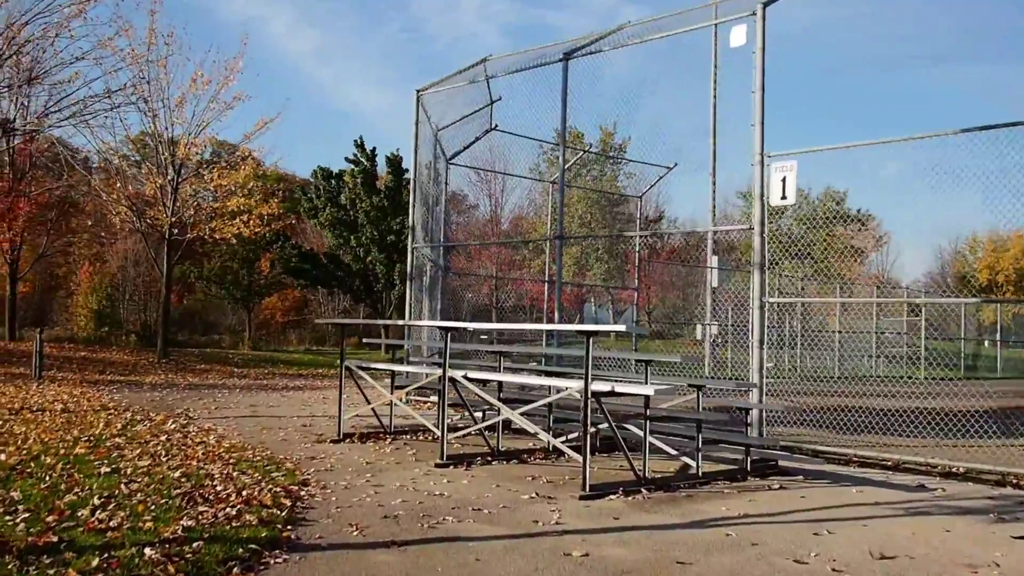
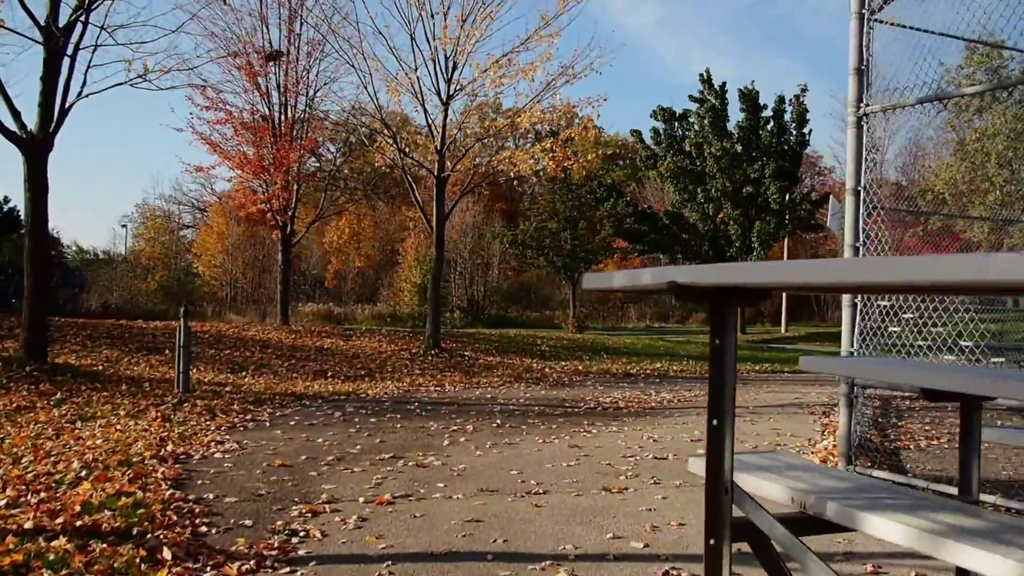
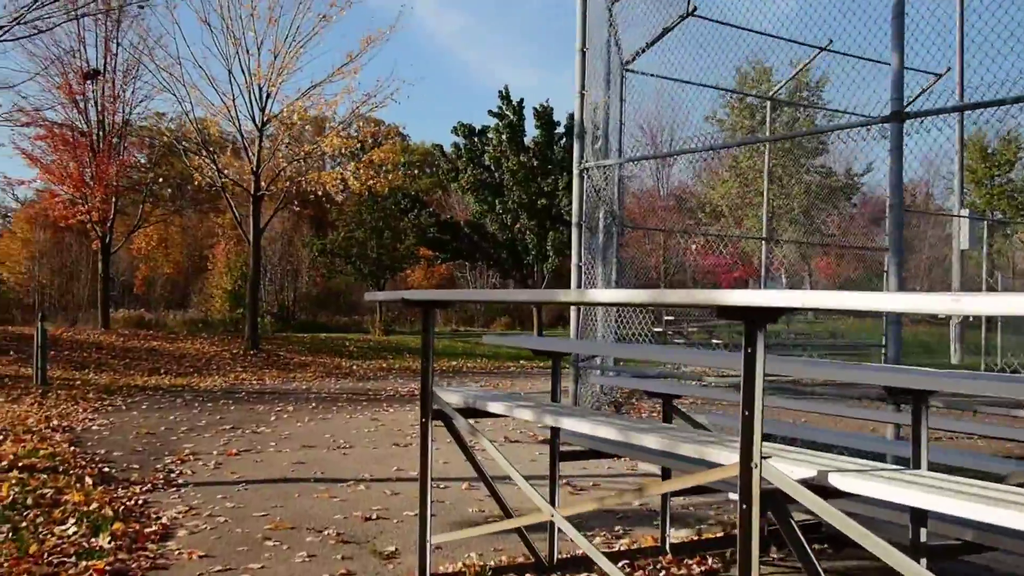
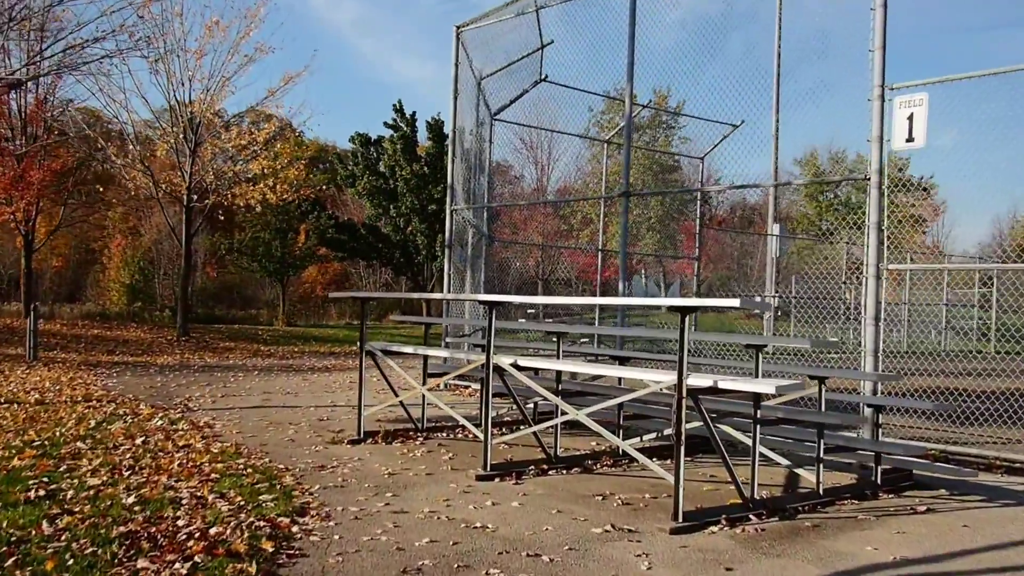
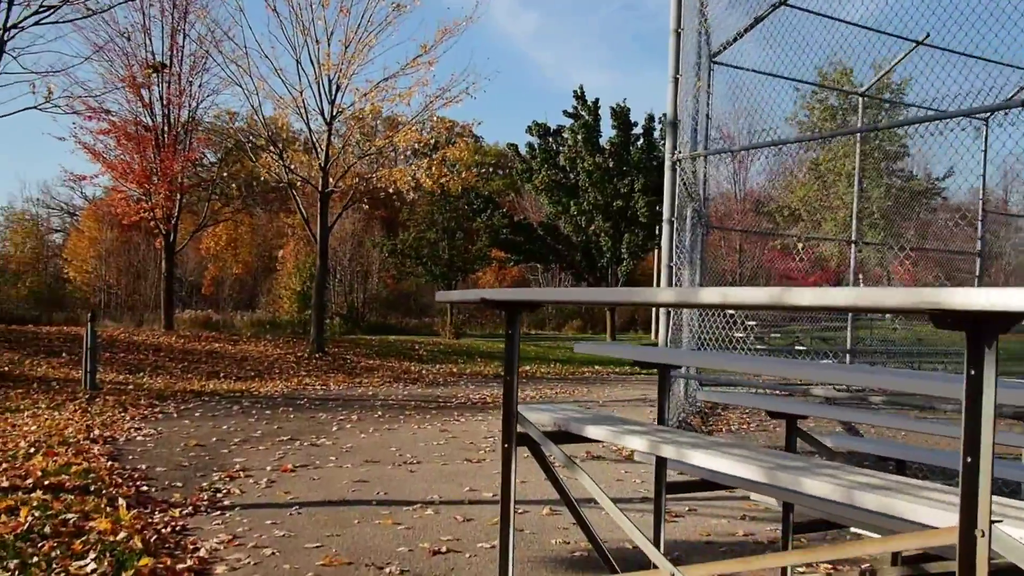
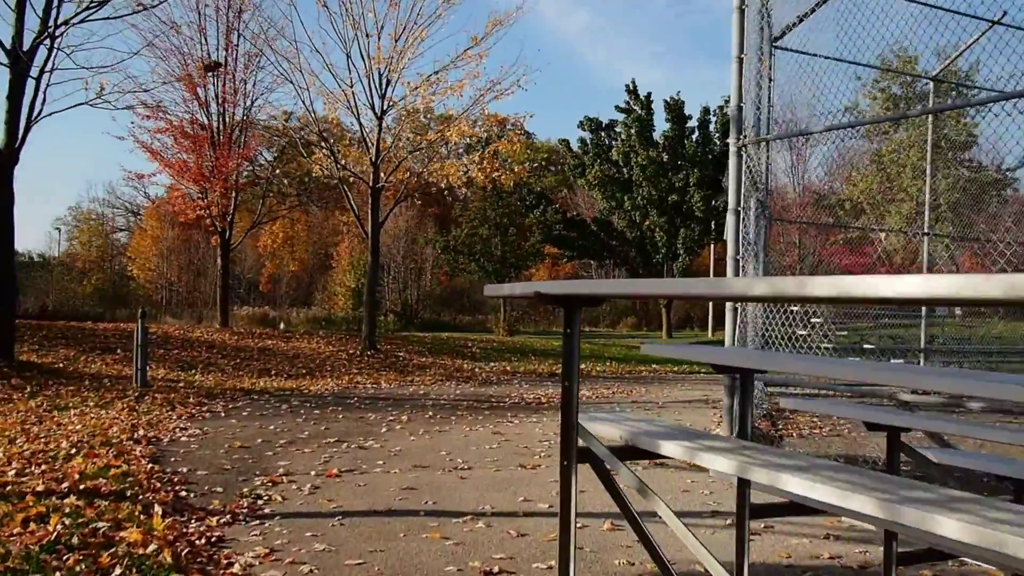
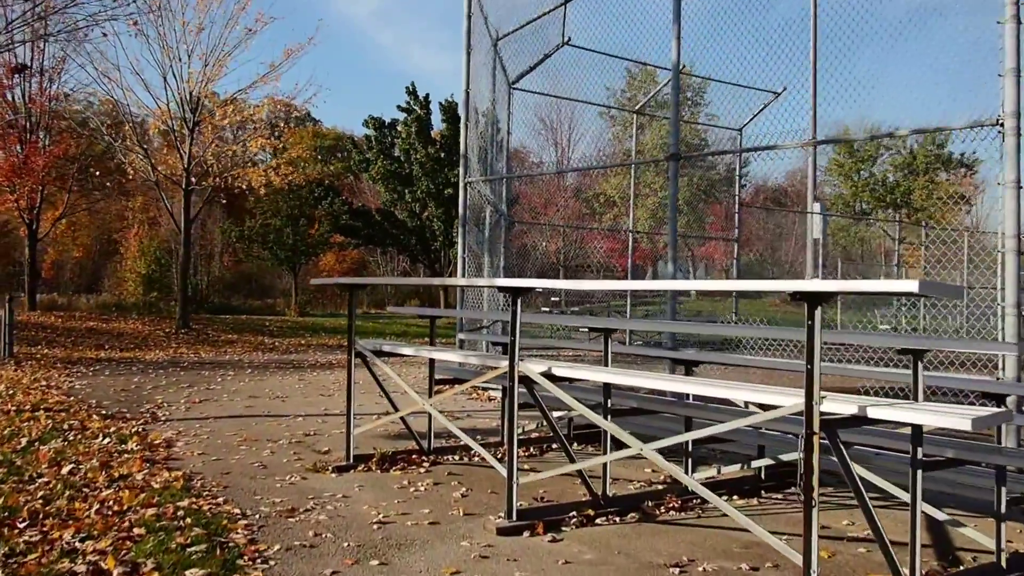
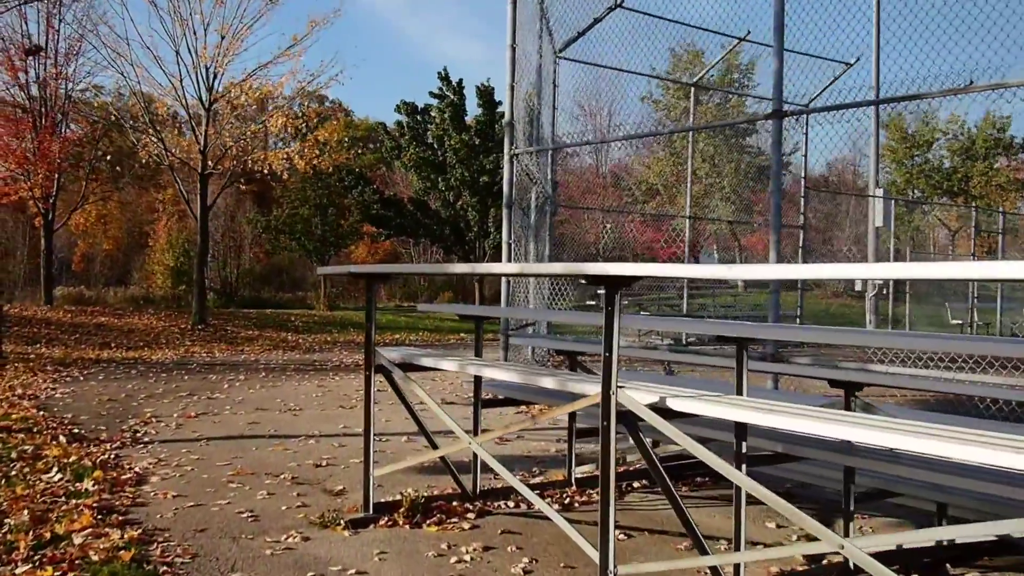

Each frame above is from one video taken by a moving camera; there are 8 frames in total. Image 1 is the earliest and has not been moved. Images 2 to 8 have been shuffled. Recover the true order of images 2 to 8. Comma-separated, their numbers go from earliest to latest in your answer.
4, 7, 8, 3, 5, 6, 2
